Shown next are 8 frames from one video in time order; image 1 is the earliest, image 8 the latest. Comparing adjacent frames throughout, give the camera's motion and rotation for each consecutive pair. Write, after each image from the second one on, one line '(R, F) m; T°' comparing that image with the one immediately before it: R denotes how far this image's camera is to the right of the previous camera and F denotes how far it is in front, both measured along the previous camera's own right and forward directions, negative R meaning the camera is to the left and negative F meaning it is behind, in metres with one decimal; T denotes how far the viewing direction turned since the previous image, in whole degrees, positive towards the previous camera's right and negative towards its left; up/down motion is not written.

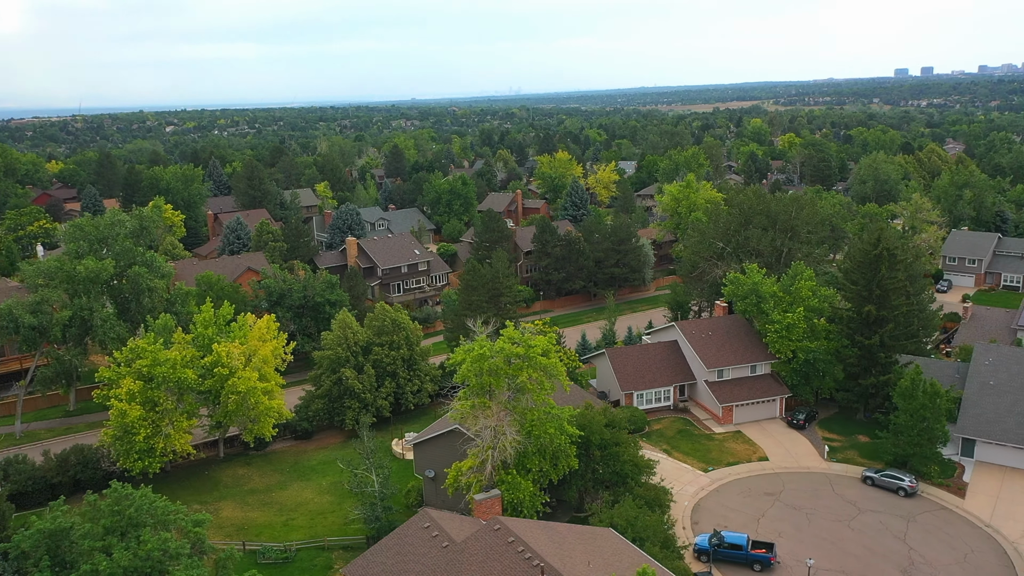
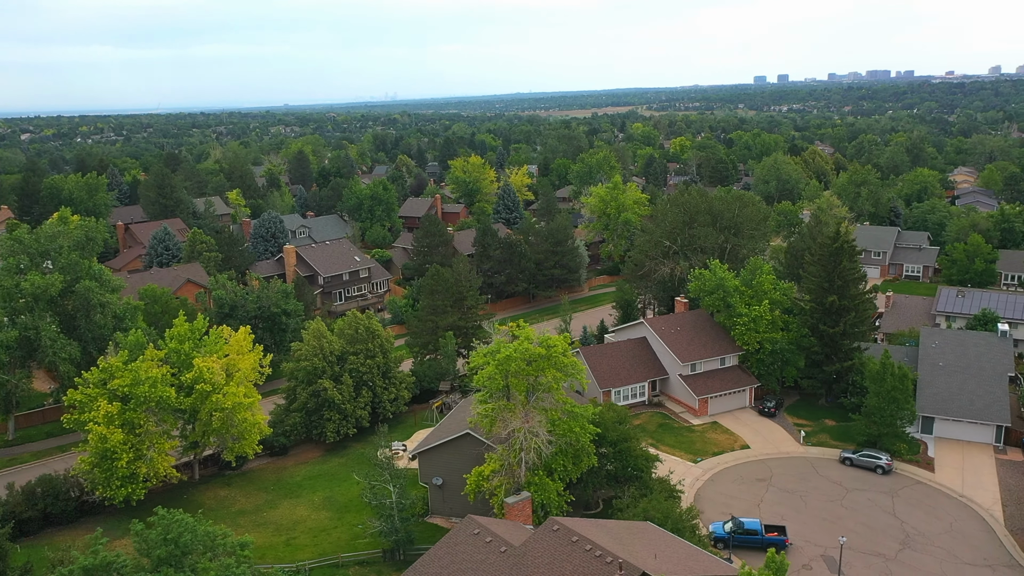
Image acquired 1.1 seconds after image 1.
(-4.2, +0.4) m; +8°
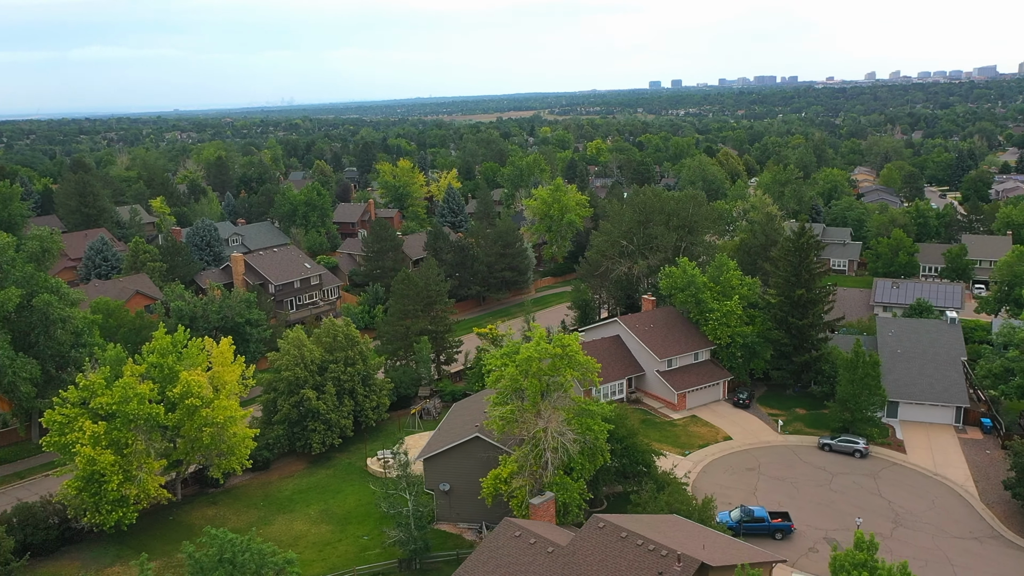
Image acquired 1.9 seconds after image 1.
(-3.4, +0.3) m; +7°
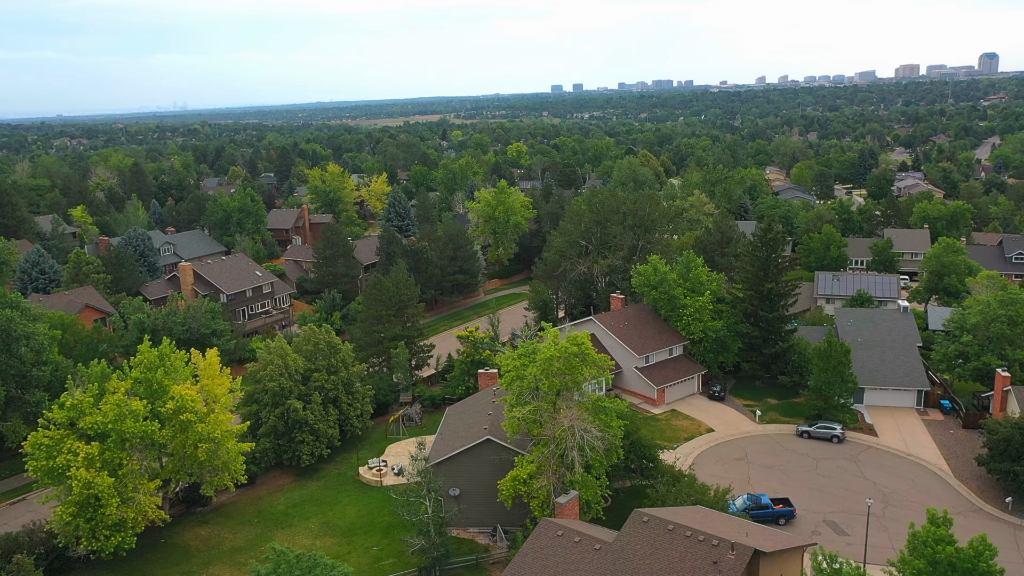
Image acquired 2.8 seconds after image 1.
(-3.3, +0.3) m; +6°
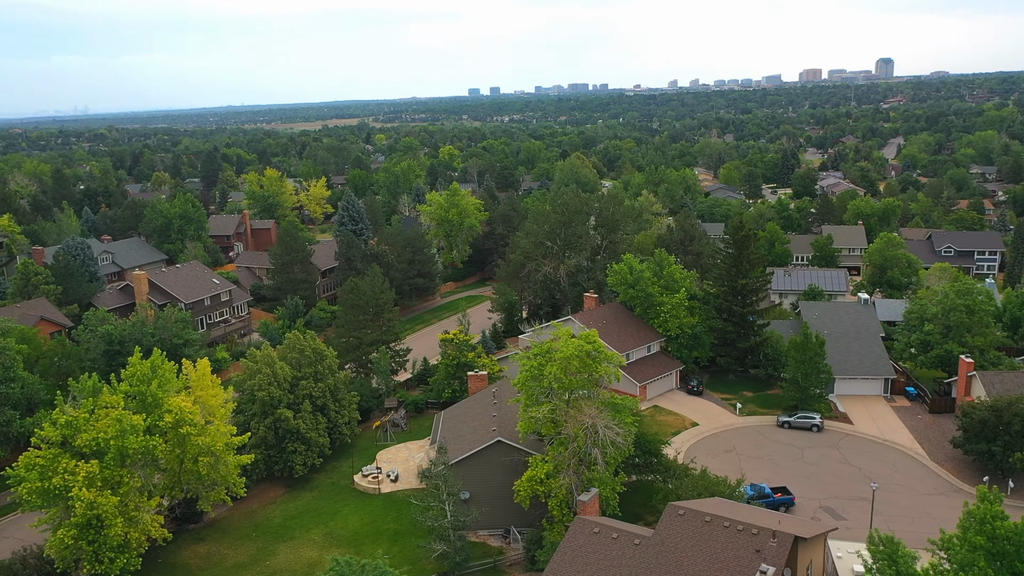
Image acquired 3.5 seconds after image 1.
(-2.9, +0.2) m; +5°
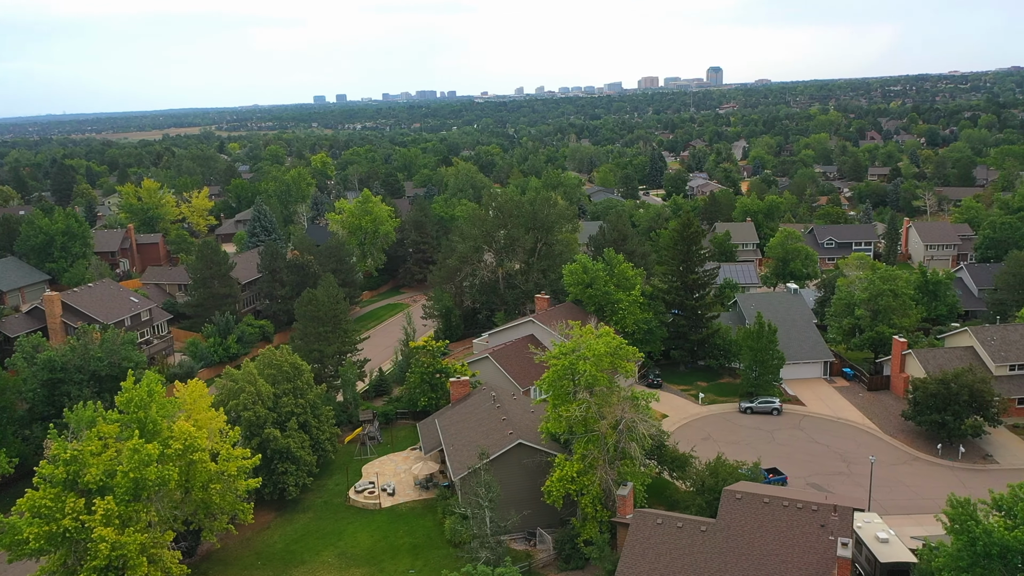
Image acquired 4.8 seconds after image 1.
(-5.2, +0.6) m; +10°
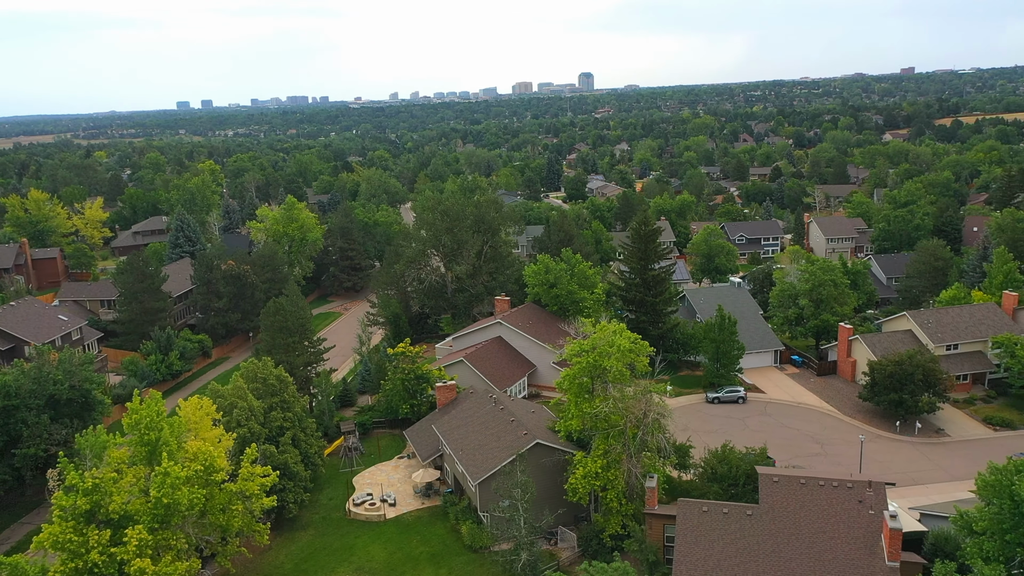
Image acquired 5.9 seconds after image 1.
(-4.3, +0.4) m; +8°
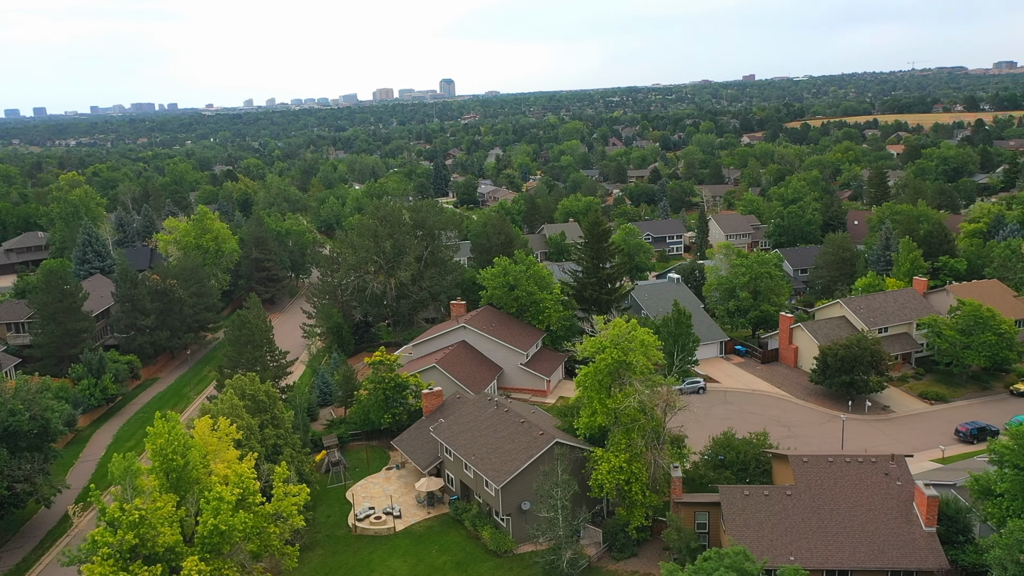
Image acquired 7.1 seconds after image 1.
(-4.8, +0.5) m; +9°
